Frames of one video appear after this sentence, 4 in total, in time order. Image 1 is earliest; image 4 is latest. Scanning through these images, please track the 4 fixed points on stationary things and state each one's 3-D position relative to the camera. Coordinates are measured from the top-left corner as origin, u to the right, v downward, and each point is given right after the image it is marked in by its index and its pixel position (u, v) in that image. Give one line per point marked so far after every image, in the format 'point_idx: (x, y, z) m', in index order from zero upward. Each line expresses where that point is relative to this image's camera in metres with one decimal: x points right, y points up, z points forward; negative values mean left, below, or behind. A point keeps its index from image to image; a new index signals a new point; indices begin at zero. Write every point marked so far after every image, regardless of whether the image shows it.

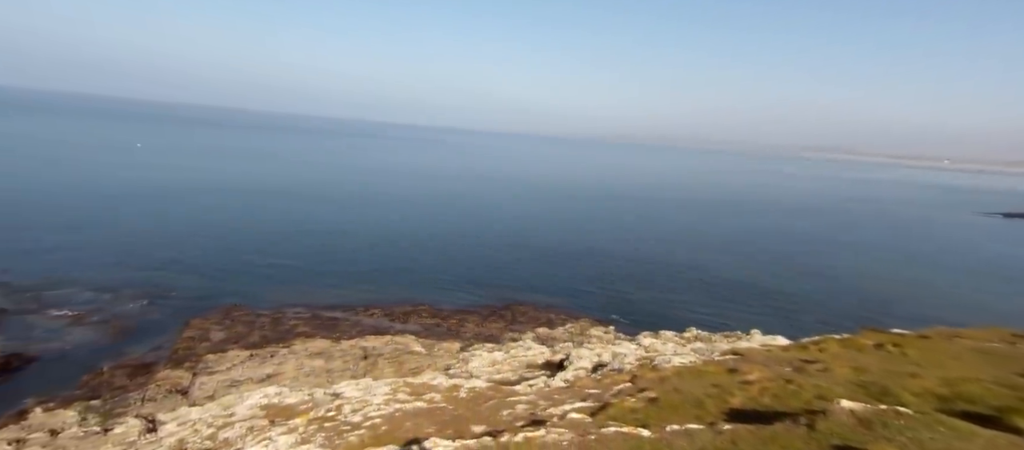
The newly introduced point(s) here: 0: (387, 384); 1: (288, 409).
0: (-4.6, -5.8, +18.7) m
1: (-7.4, -6.1, +17.6) m
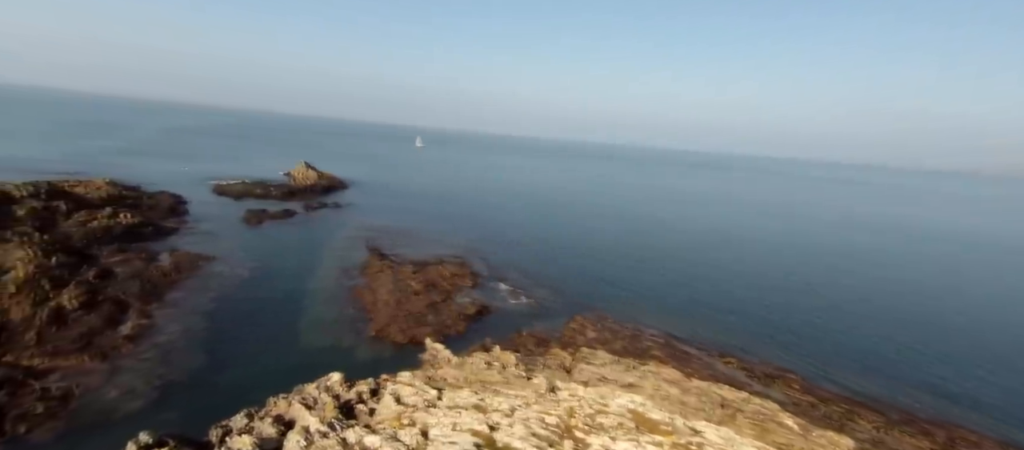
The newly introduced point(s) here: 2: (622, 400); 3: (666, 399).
0: (+7.3, -6.6, +16.0) m
1: (+4.4, -6.6, +17.0) m
2: (+3.9, -6.4, +18.7) m
3: (+5.9, -6.6, +19.7) m
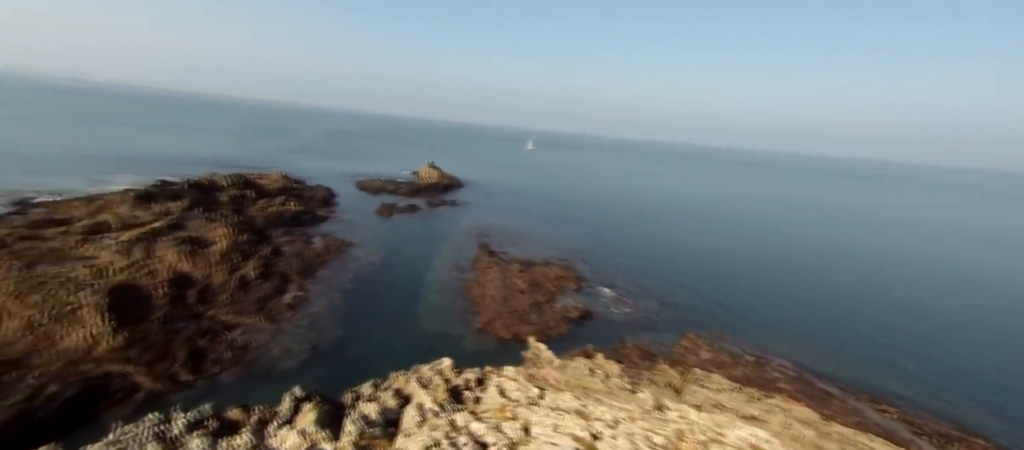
0: (+10.2, -7.2, +13.7) m
1: (+7.6, -7.1, +15.3) m
2: (+7.4, -6.9, +17.1) m
3: (+9.6, -7.1, +17.6) m
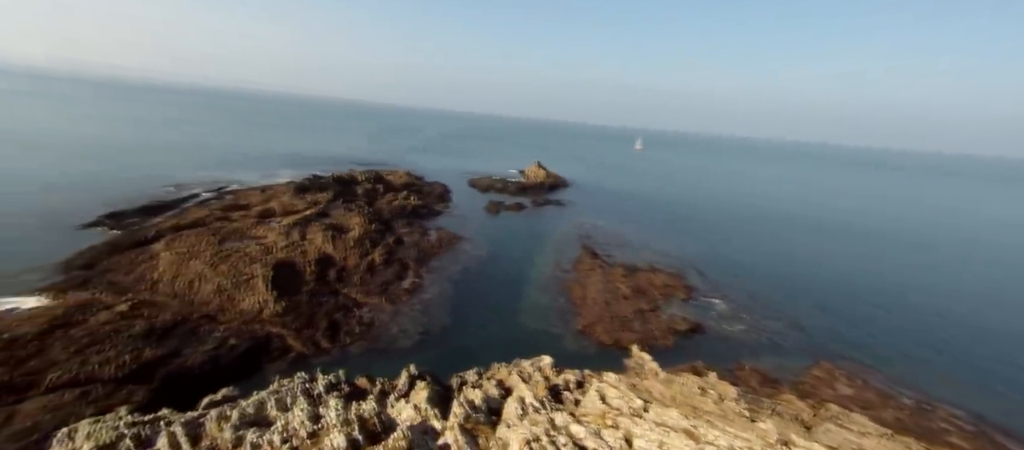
0: (+12.4, -7.7, +10.7) m
1: (+10.3, -7.5, +12.8) m
2: (+10.5, -7.3, +14.5) m
3: (+12.7, -7.6, +14.6) m
